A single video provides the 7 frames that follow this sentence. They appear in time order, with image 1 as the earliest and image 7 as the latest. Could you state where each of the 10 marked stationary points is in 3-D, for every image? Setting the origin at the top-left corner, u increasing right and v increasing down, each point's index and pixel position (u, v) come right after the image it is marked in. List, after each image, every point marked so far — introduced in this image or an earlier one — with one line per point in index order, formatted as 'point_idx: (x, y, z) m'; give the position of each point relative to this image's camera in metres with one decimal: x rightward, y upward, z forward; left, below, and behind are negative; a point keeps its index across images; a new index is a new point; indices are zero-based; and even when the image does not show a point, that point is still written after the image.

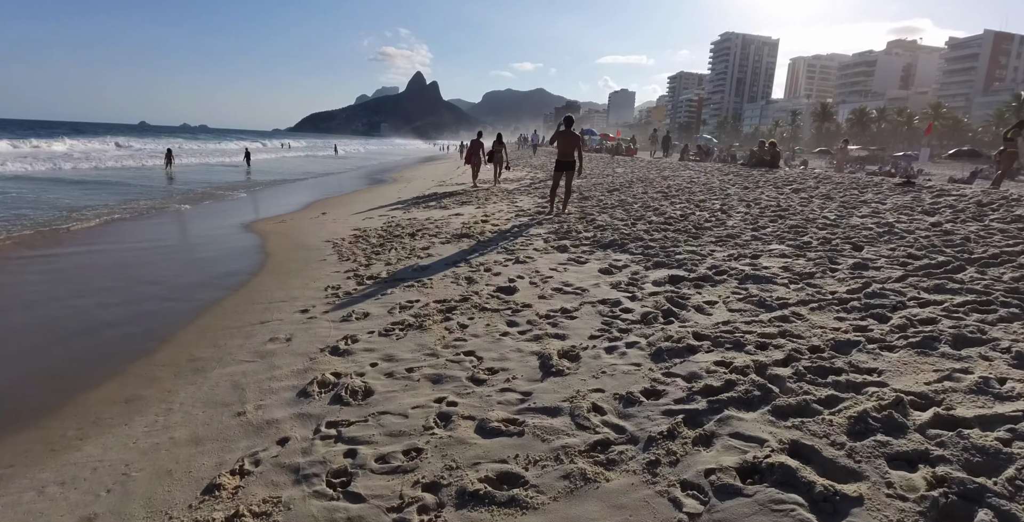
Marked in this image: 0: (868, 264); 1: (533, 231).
0: (+3.2, 0.0, +4.7) m
1: (+0.3, +0.4, +7.1) m
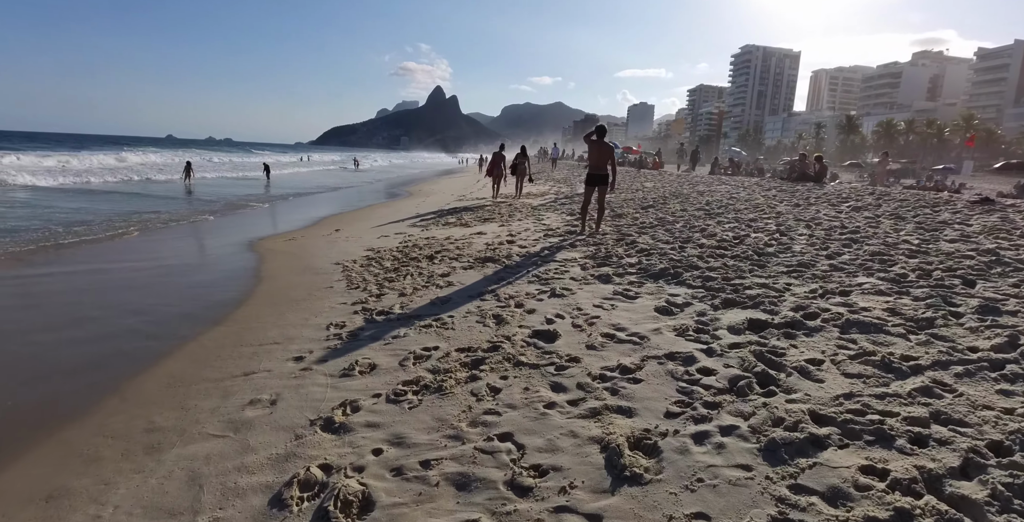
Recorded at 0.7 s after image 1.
0: (+3.5, -0.3, +3.8) m
1: (+0.7, +0.1, +6.2) m
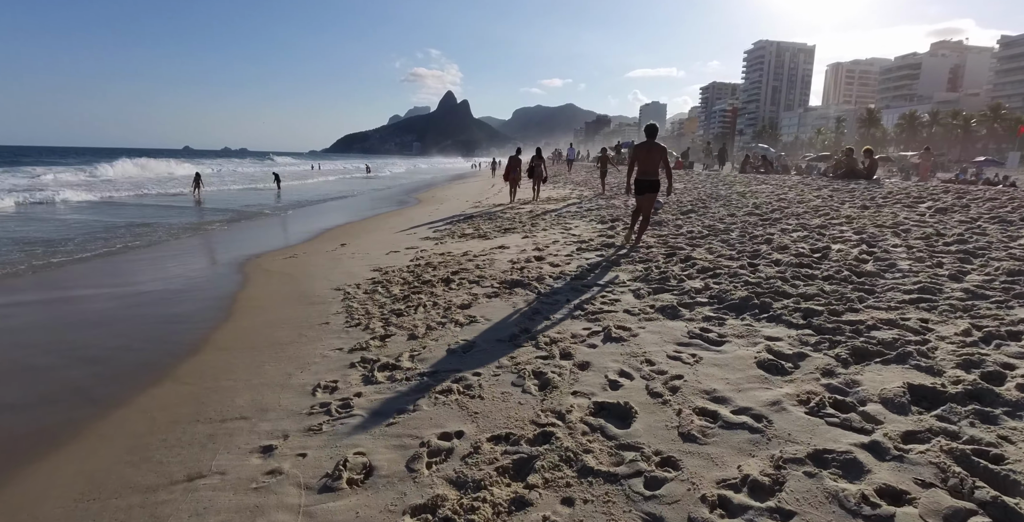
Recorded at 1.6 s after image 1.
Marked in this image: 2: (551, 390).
0: (+3.8, -0.5, +2.6) m
1: (+1.0, -0.2, +5.1) m
2: (+0.2, -0.7, +2.9) m
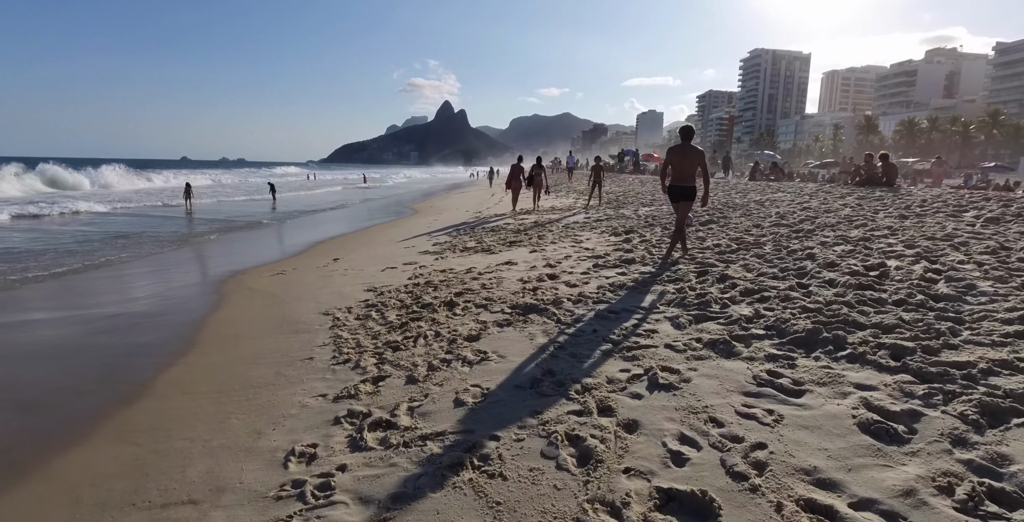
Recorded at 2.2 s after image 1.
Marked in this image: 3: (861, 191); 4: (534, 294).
0: (+3.9, -0.6, +1.9) m
1: (+1.1, -0.4, +4.4) m
2: (+0.3, -0.9, +2.2) m
3: (+6.9, +1.4, +10.4) m
4: (+0.2, -0.3, +5.0) m
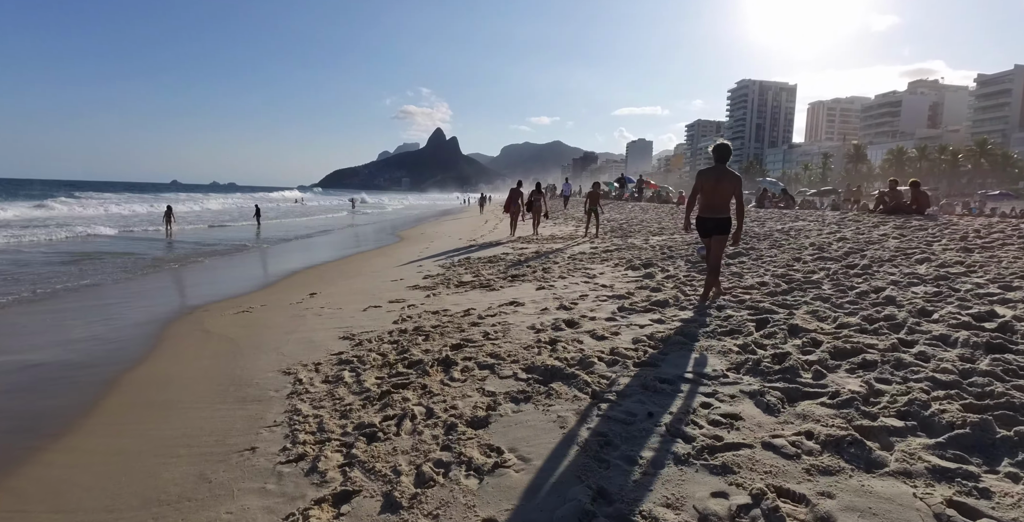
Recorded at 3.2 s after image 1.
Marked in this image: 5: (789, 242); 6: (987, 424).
0: (+4.0, -0.8, +0.9) m
1: (+1.2, -0.7, +3.4) m
2: (+0.5, -1.1, +1.1) m
3: (+6.9, +0.7, +9.5) m
4: (+0.3, -0.7, +3.9) m
5: (+4.4, +0.3, +8.3) m
6: (+2.1, -0.7, +2.3) m
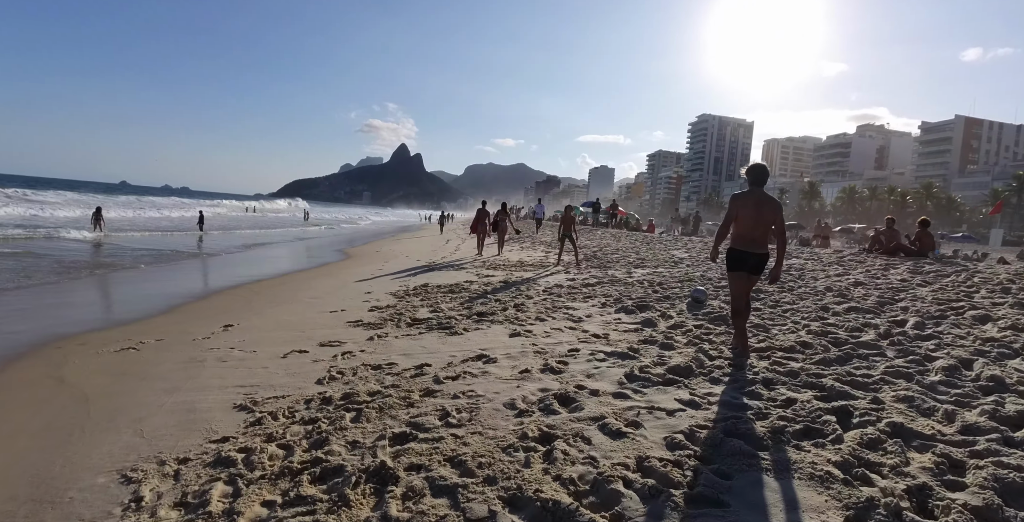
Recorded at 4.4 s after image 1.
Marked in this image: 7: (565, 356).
0: (+4.1, -1.1, -0.2) m
1: (+1.1, -1.0, +2.1) m
2: (+0.6, -1.3, -0.3) m
3: (+6.4, 0.0, +8.6) m
4: (+0.2, -1.0, +2.5) m
5: (+4.0, -0.3, +7.3) m
6: (+2.1, -1.0, +1.1) m
7: (+0.4, -0.8, +4.4) m
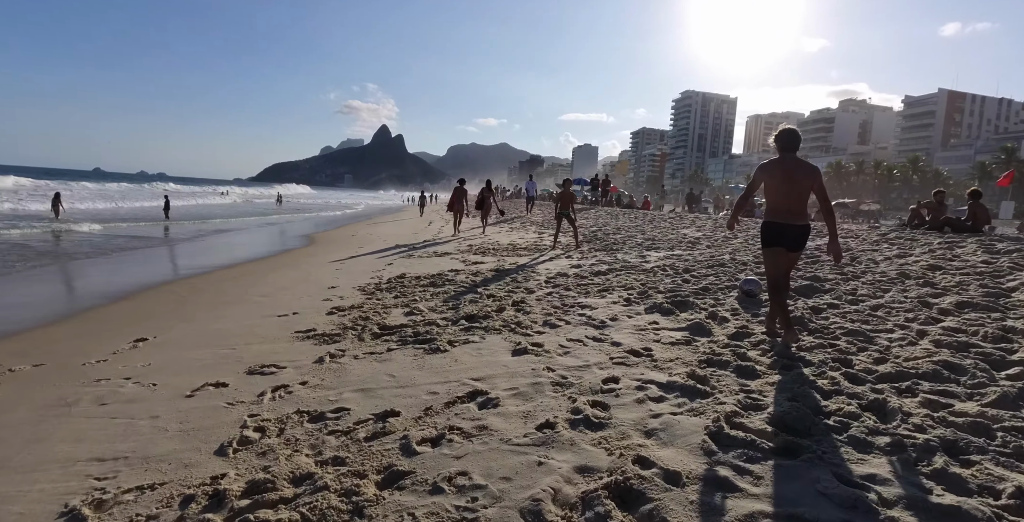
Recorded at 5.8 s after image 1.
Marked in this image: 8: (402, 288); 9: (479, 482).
0: (+4.3, -1.2, -1.5) m
1: (+1.2, -1.0, +0.7) m
2: (+0.8, -1.4, -1.7) m
3: (+6.3, +0.3, +7.4) m
4: (+0.3, -1.0, +1.1) m
5: (+3.9, -0.1, +6.0) m
6: (+2.2, -1.1, -0.3) m
7: (+0.5, -0.7, +2.9) m
8: (-1.4, -0.4, +6.6) m
9: (-0.1, -0.9, +2.1) m
